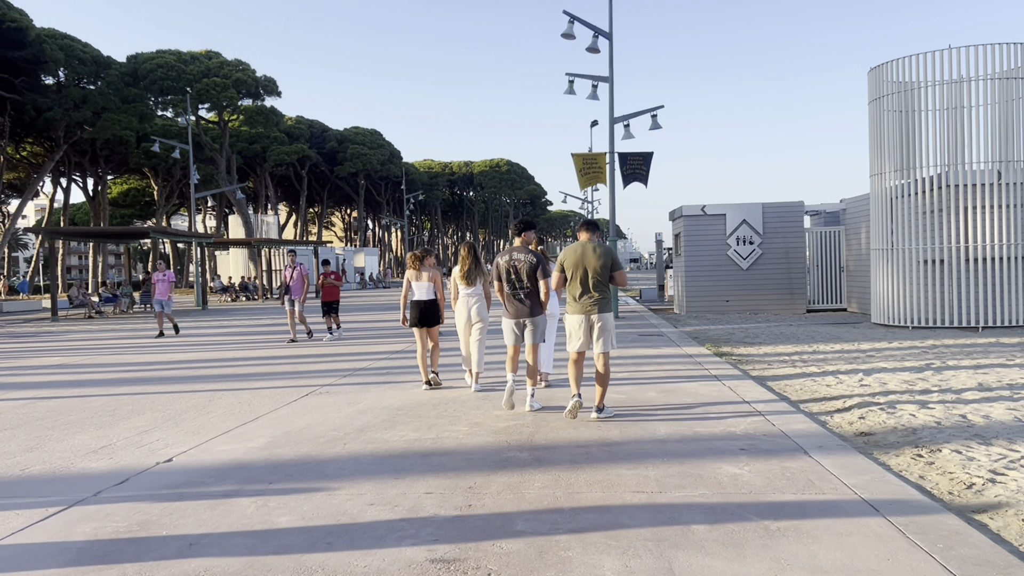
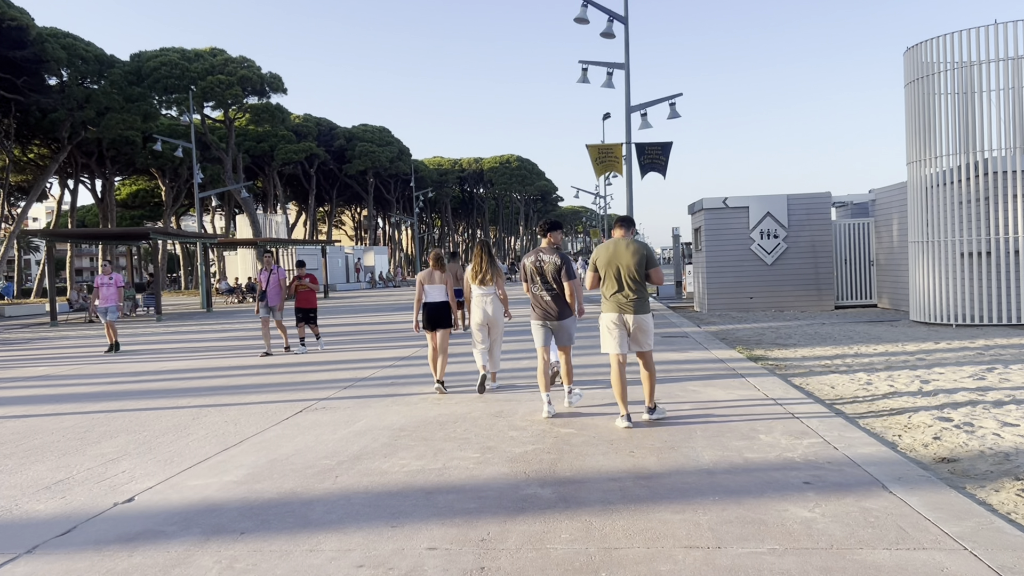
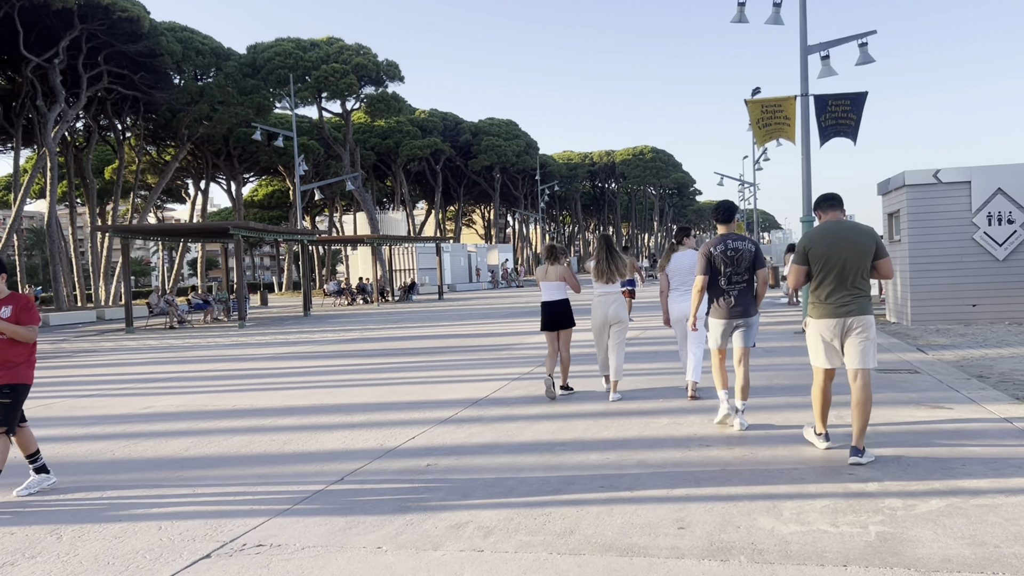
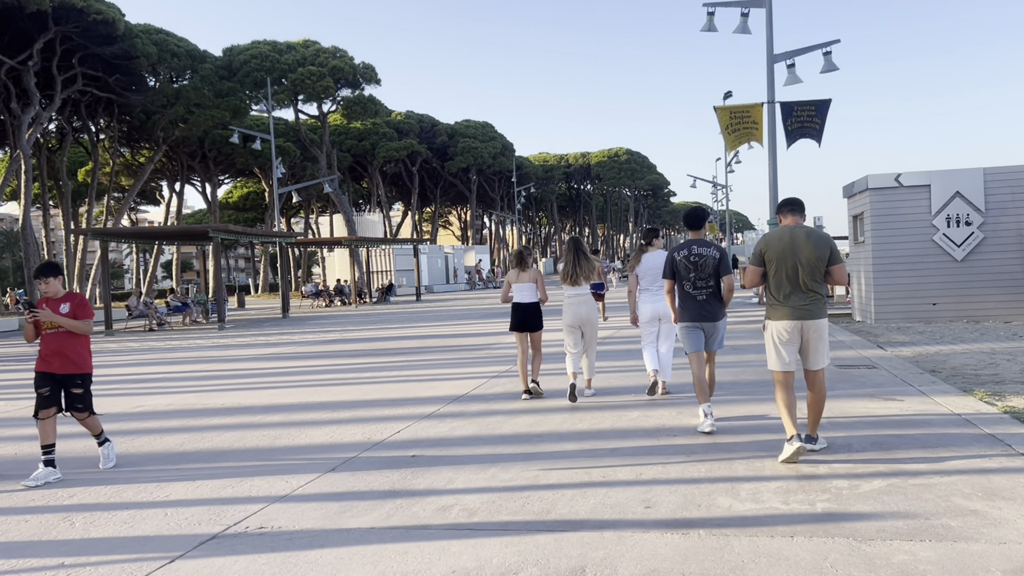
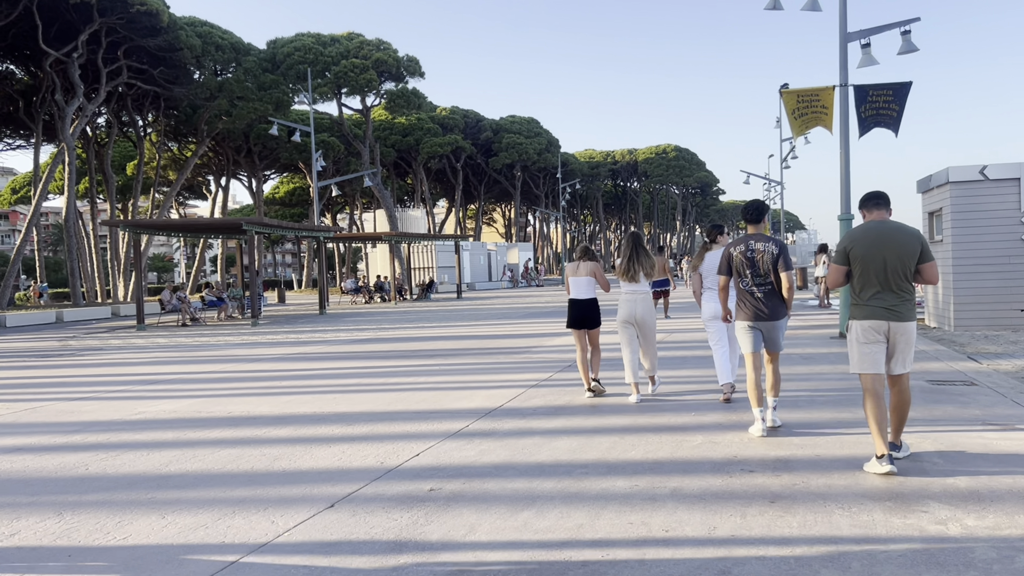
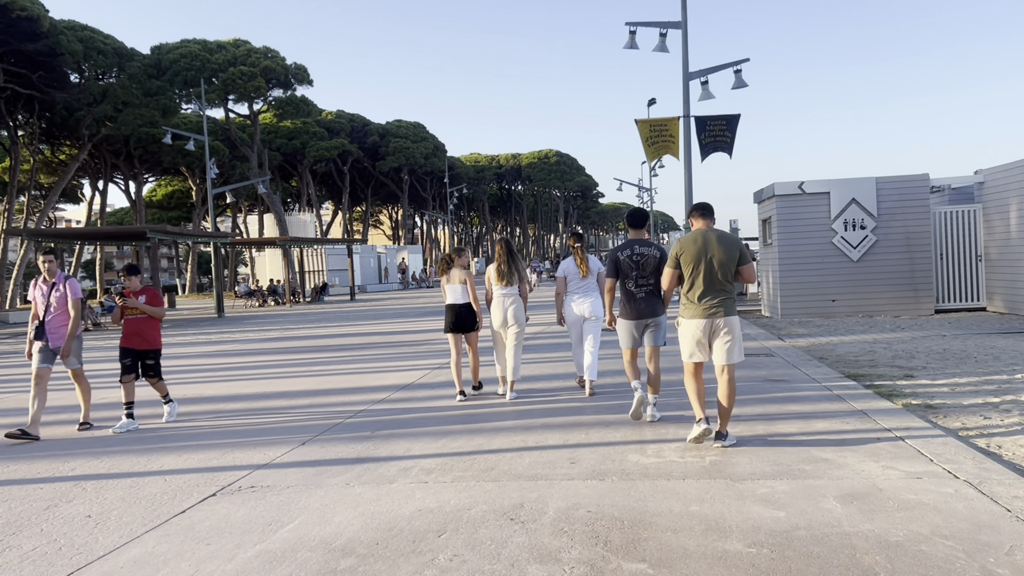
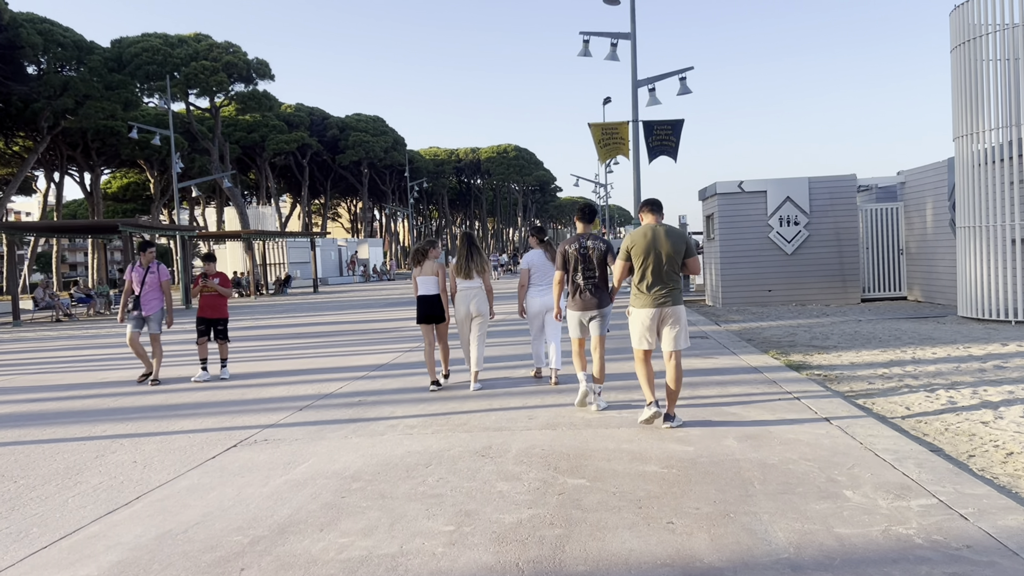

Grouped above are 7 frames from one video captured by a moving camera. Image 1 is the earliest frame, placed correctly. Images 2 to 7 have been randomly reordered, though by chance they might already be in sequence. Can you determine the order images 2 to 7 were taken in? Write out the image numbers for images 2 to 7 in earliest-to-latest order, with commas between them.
2, 7, 6, 4, 3, 5
